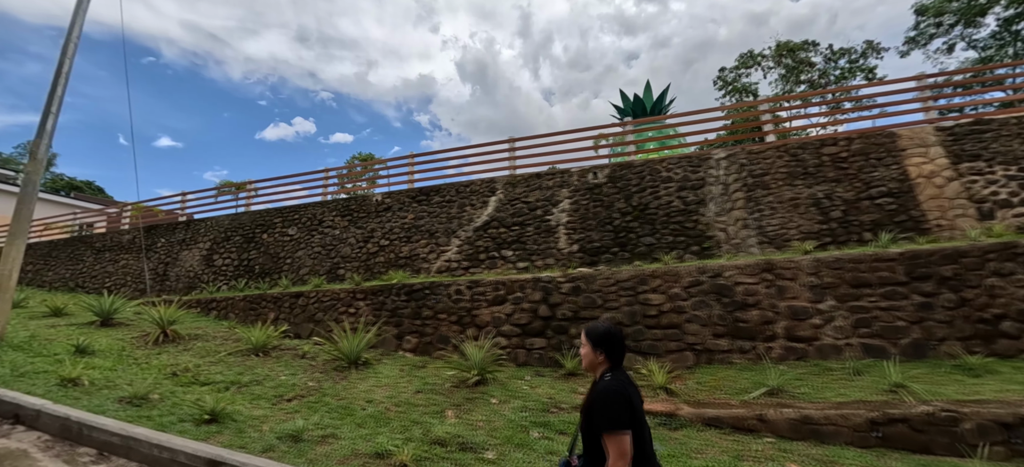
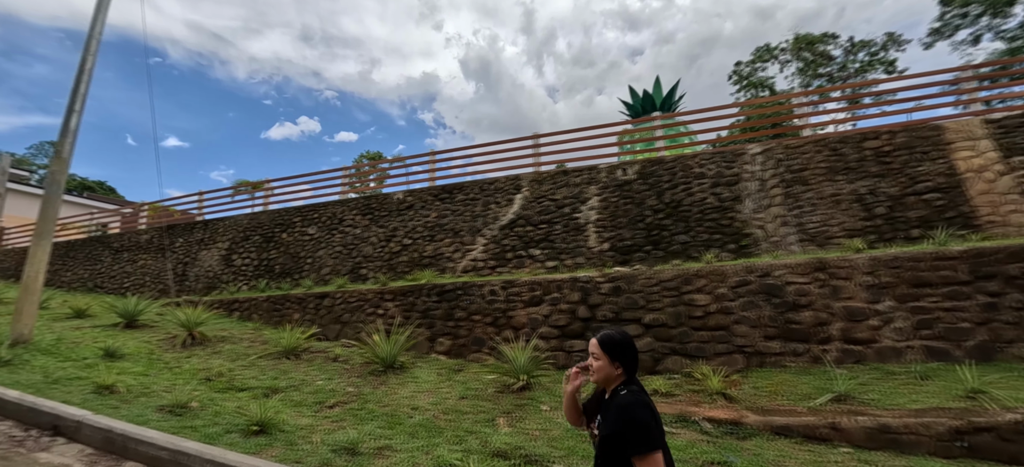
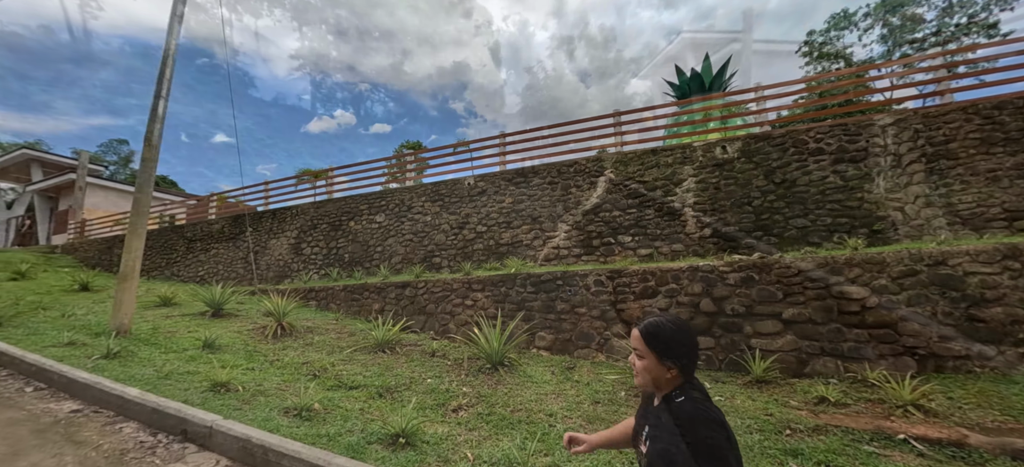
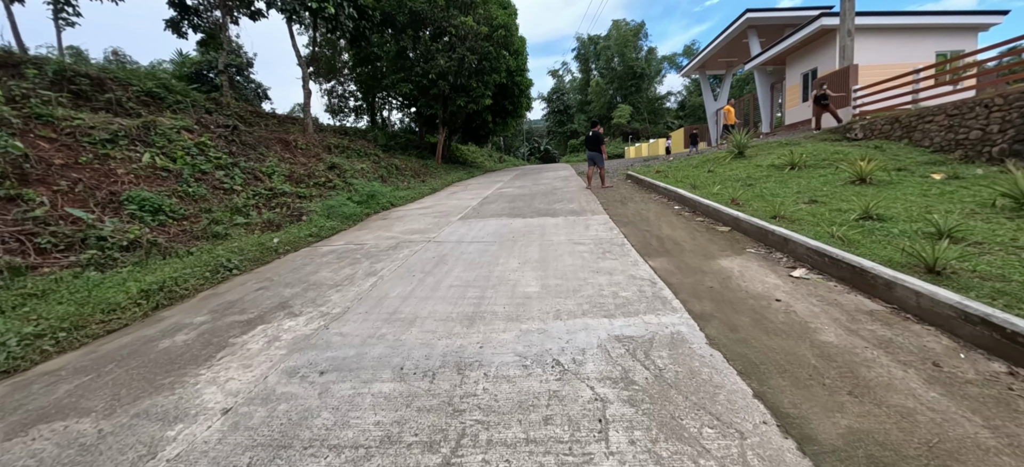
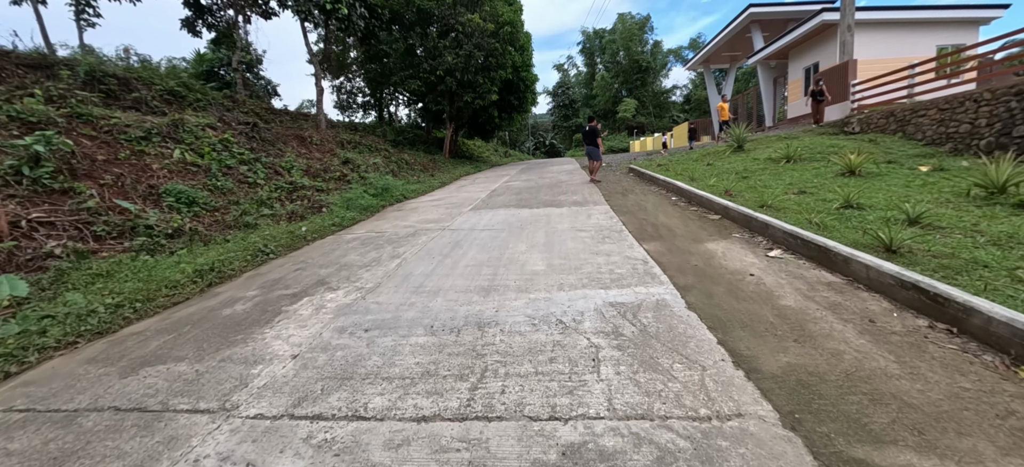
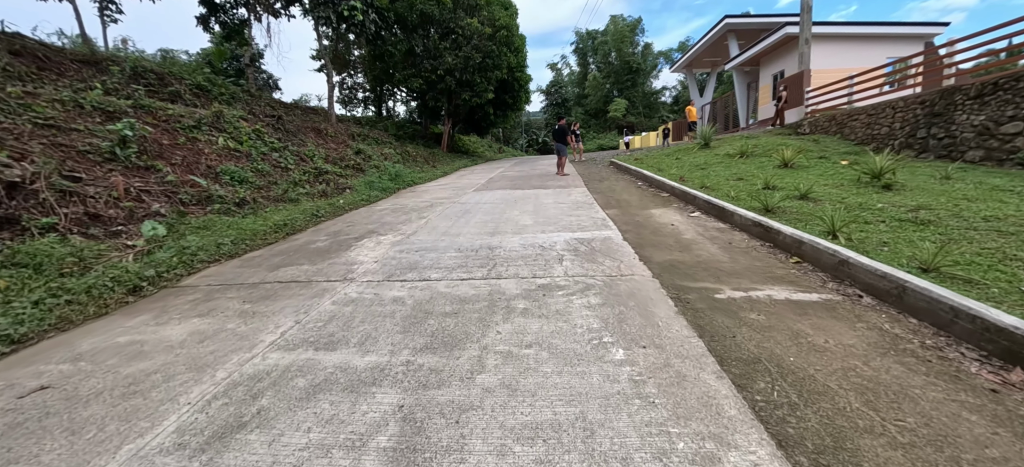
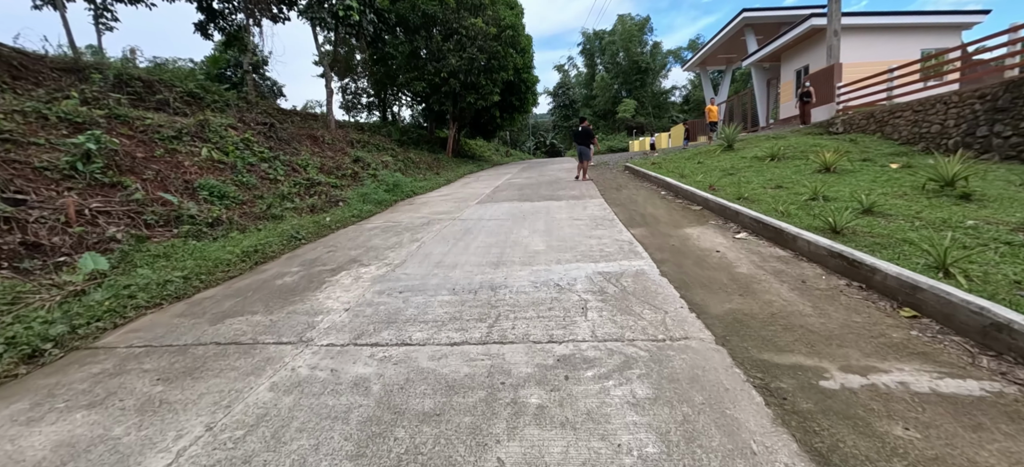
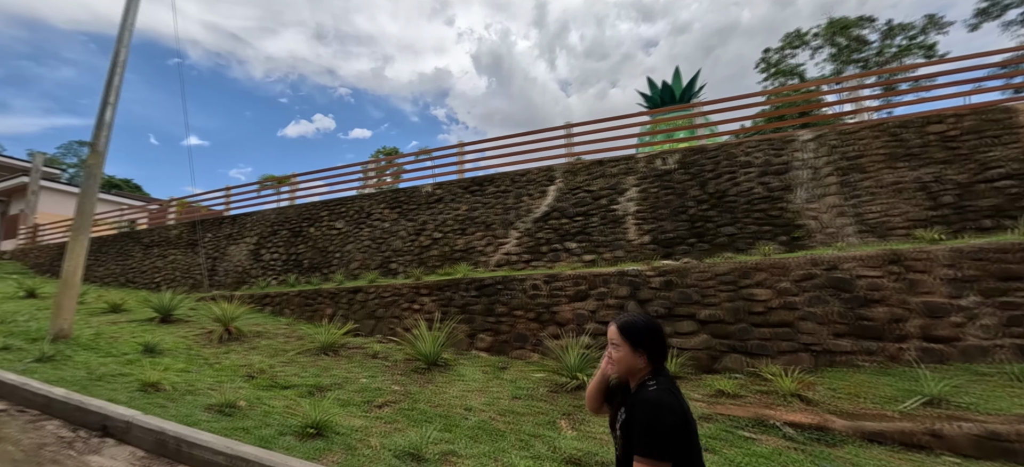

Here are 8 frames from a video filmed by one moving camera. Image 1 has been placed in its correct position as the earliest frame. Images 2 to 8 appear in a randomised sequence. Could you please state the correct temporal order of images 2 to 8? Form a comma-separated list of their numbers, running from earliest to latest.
2, 8, 3, 6, 7, 5, 4
